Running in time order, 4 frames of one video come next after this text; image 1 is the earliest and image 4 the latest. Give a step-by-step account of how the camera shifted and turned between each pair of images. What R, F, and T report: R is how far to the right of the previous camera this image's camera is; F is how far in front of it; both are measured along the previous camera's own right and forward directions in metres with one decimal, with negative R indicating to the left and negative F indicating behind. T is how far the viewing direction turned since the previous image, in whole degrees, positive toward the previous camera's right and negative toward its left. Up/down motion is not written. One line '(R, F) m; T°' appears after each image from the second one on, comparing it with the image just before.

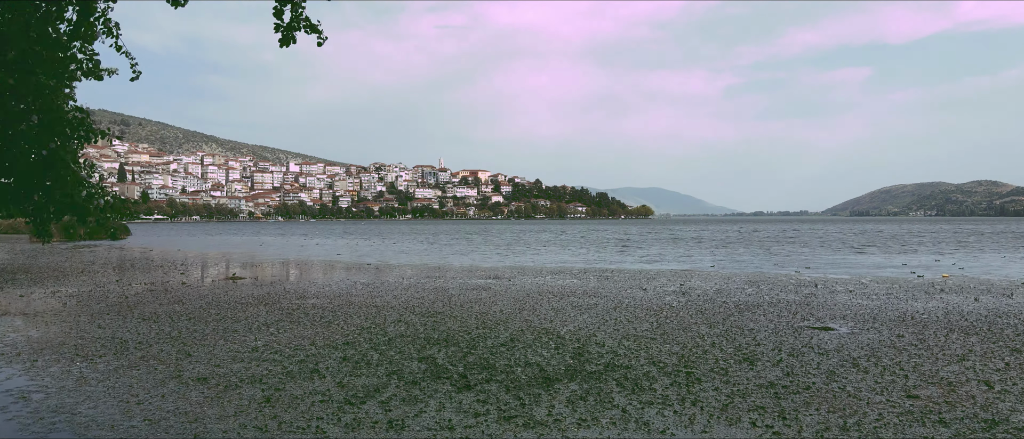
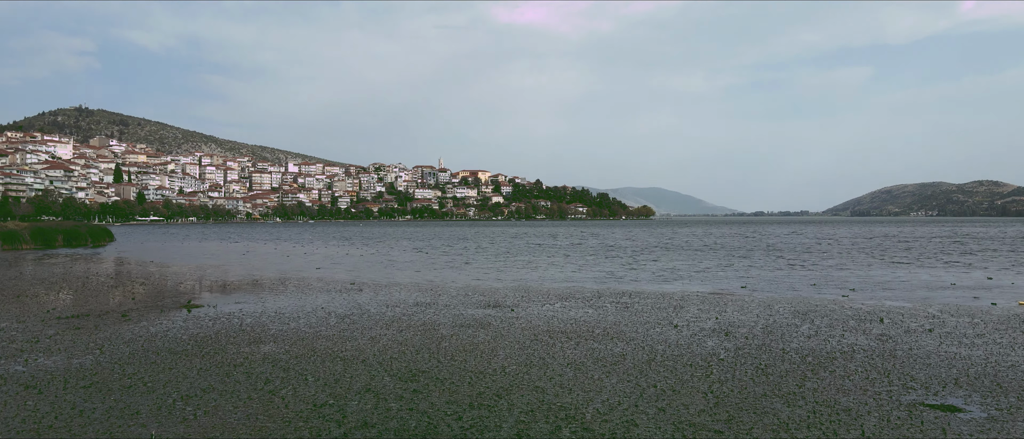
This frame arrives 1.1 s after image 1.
(-0.1, +2.1) m; 0°
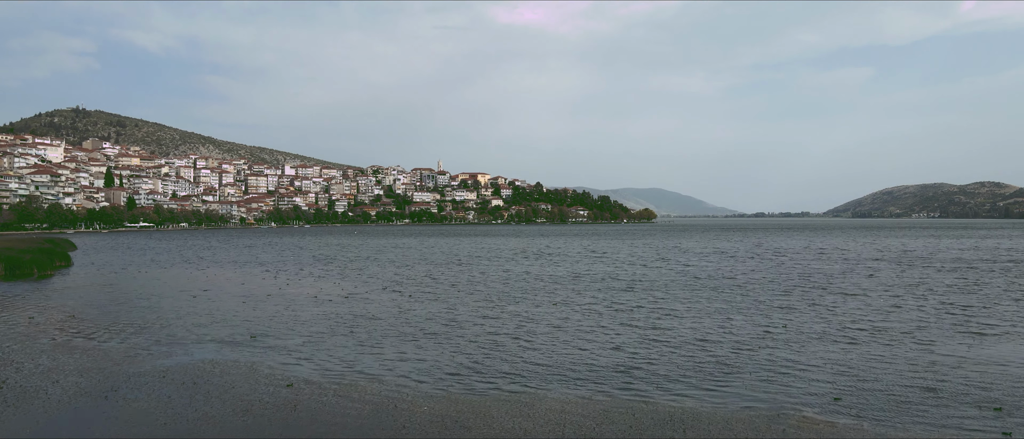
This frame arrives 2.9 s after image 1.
(+0.1, +4.5) m; 0°
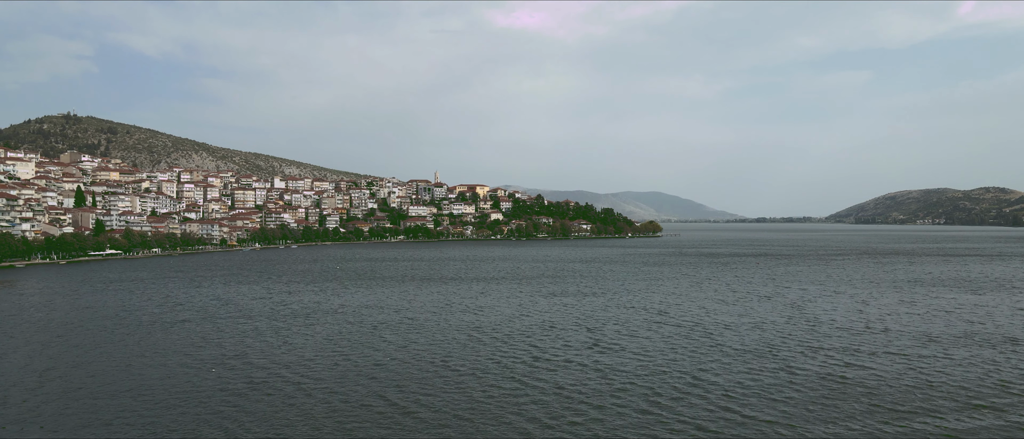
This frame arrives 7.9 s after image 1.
(+0.4, +13.3) m; 0°
